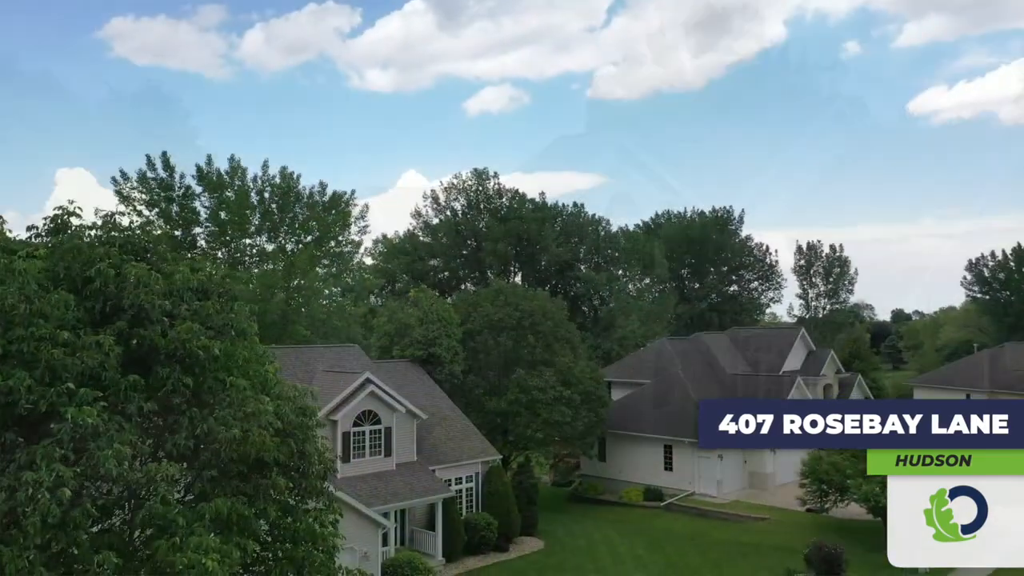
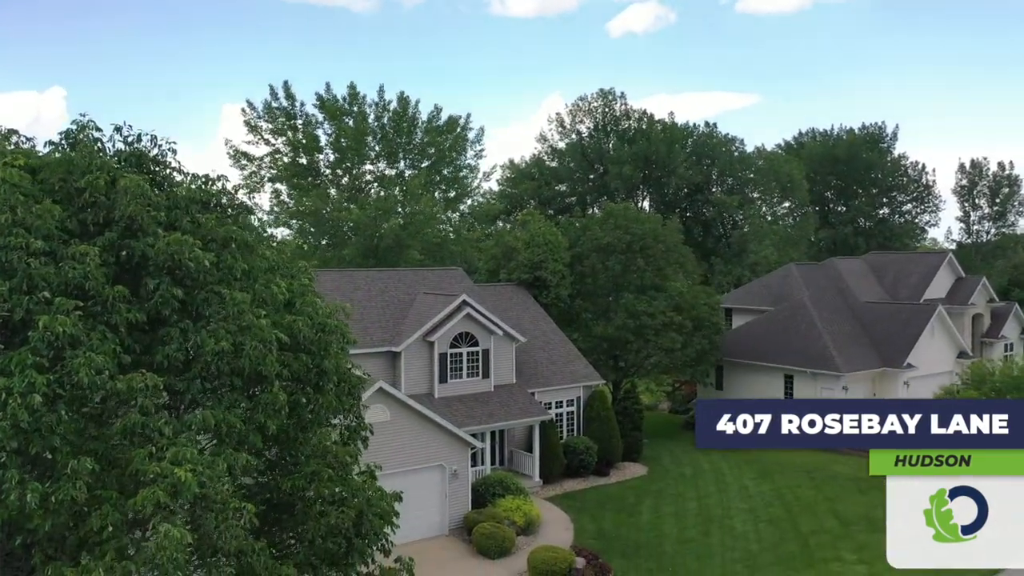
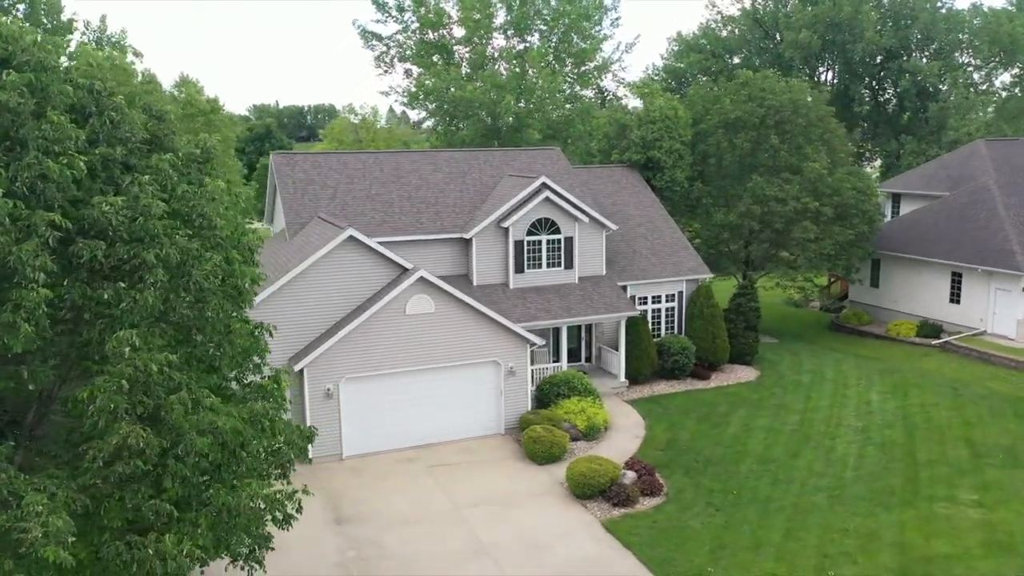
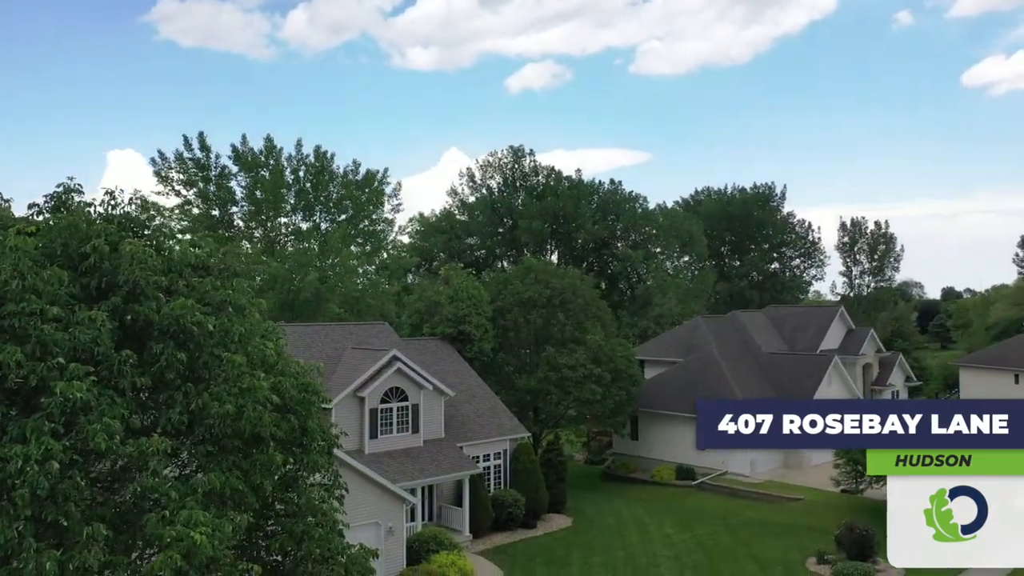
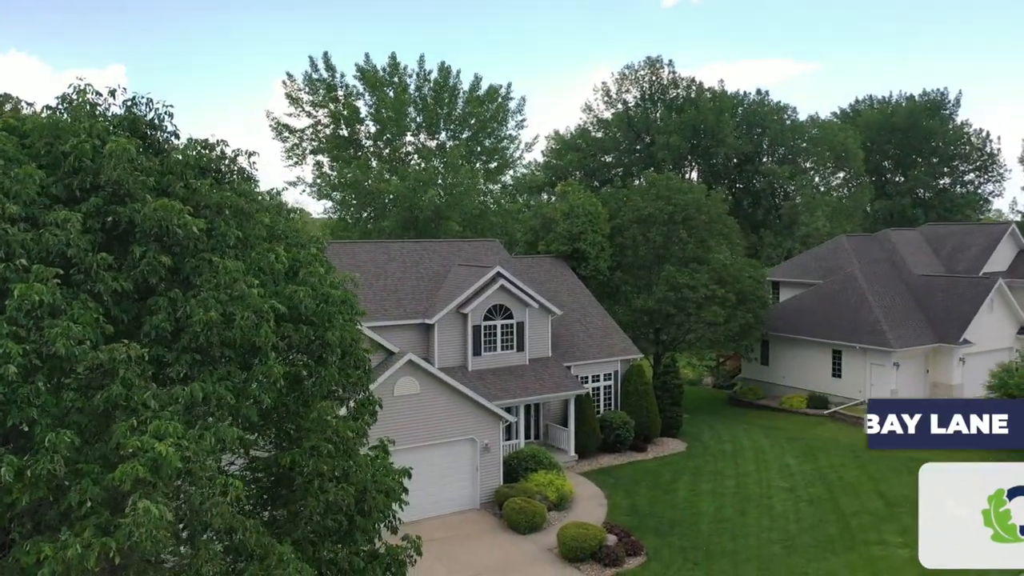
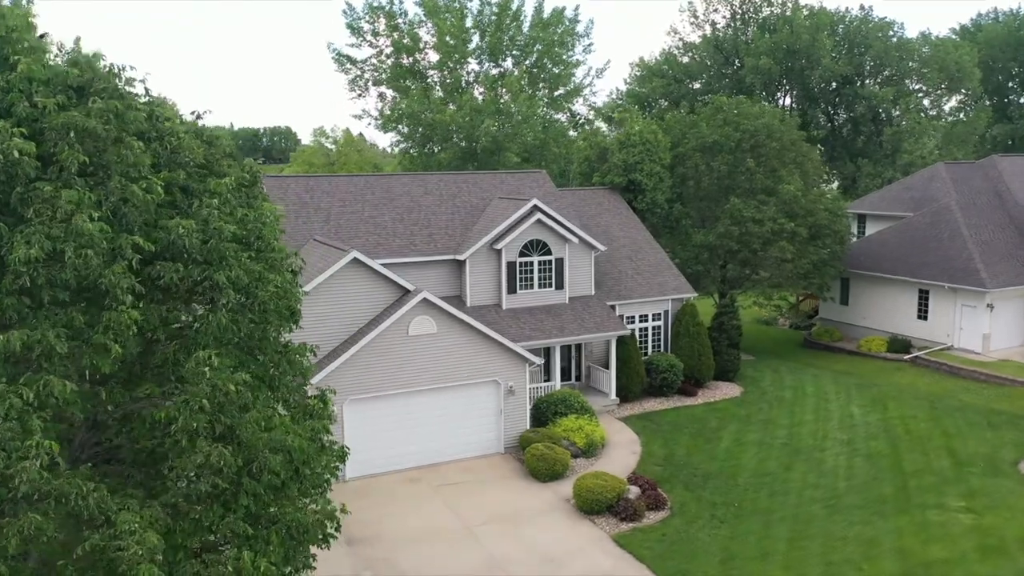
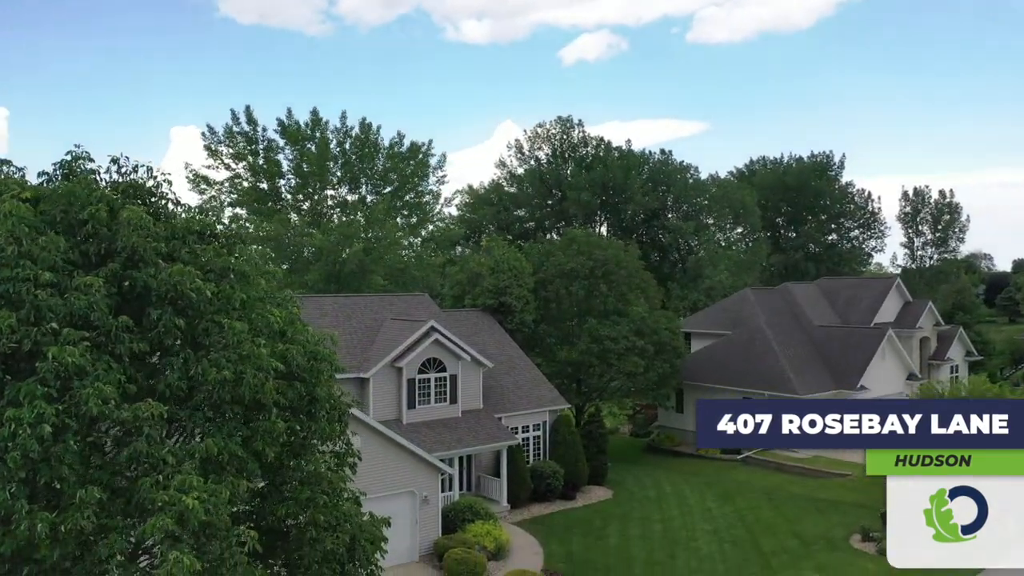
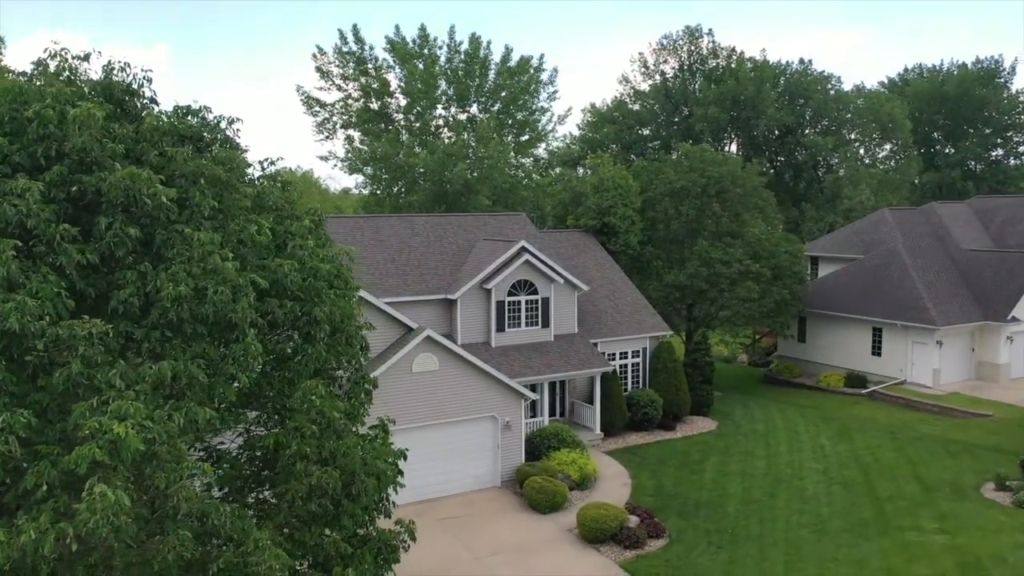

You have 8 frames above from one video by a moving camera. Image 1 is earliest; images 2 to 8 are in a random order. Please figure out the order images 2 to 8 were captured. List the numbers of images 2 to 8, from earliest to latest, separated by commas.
4, 7, 2, 5, 8, 6, 3
